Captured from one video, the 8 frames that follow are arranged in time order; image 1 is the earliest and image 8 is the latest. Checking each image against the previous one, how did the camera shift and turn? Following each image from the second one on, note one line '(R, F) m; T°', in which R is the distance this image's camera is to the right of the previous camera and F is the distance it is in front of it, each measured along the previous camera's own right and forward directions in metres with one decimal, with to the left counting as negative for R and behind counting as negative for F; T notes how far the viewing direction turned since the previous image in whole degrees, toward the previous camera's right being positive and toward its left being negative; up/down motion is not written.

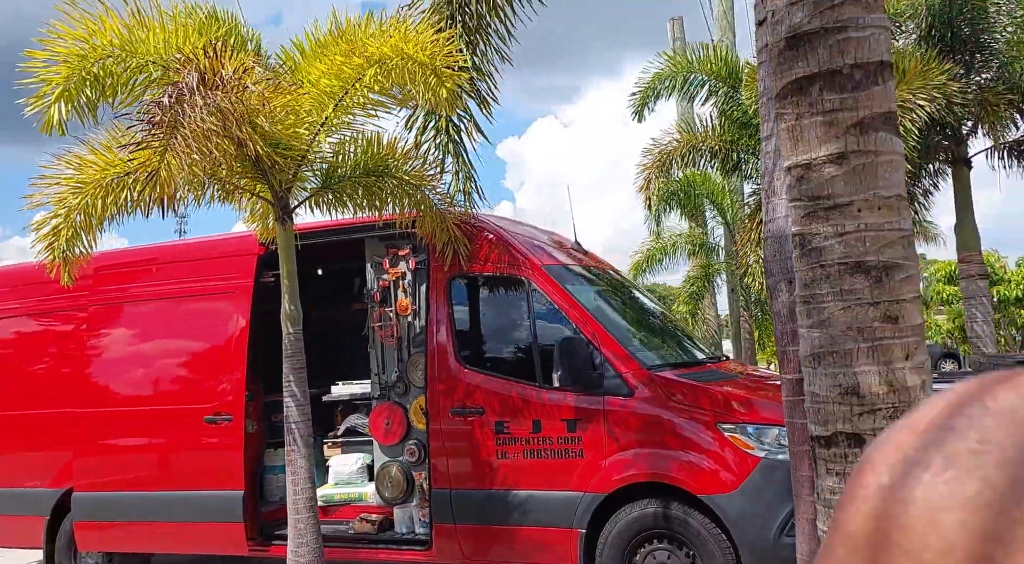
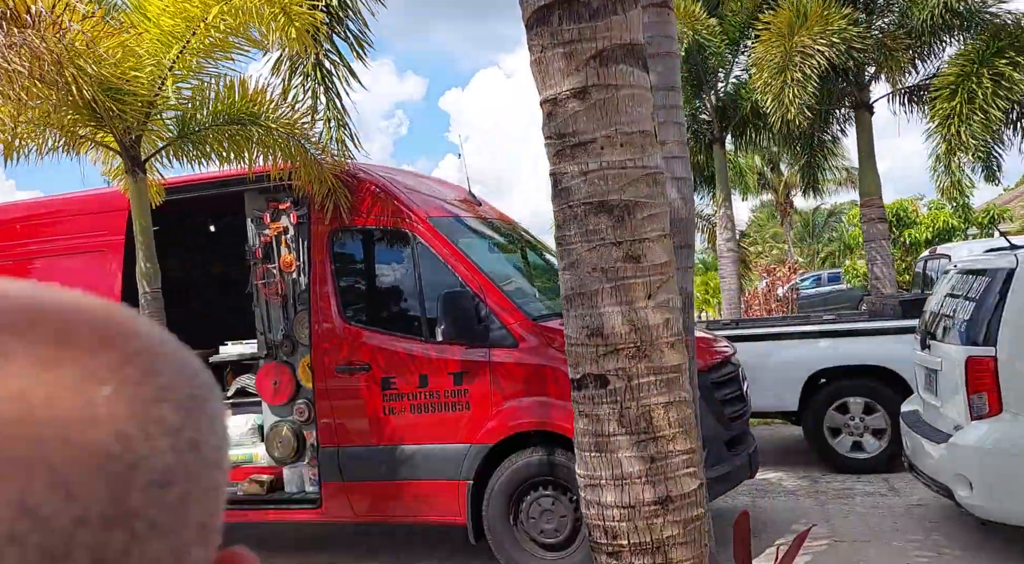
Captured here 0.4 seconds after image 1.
(+0.4, +0.1) m; +4°
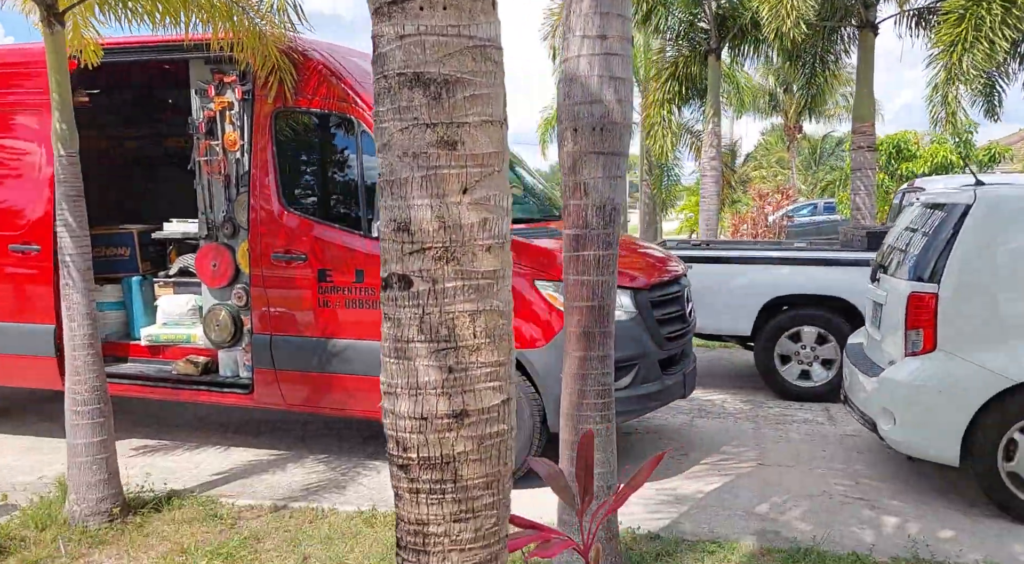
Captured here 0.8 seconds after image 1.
(+0.4, +0.2) m; 0°
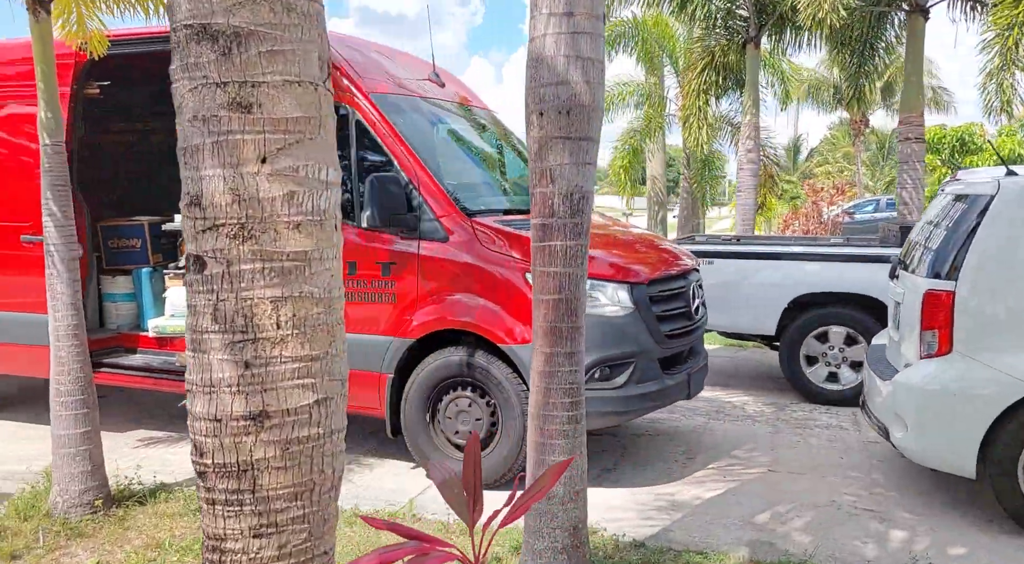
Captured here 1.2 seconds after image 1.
(+0.4, +0.2) m; -4°
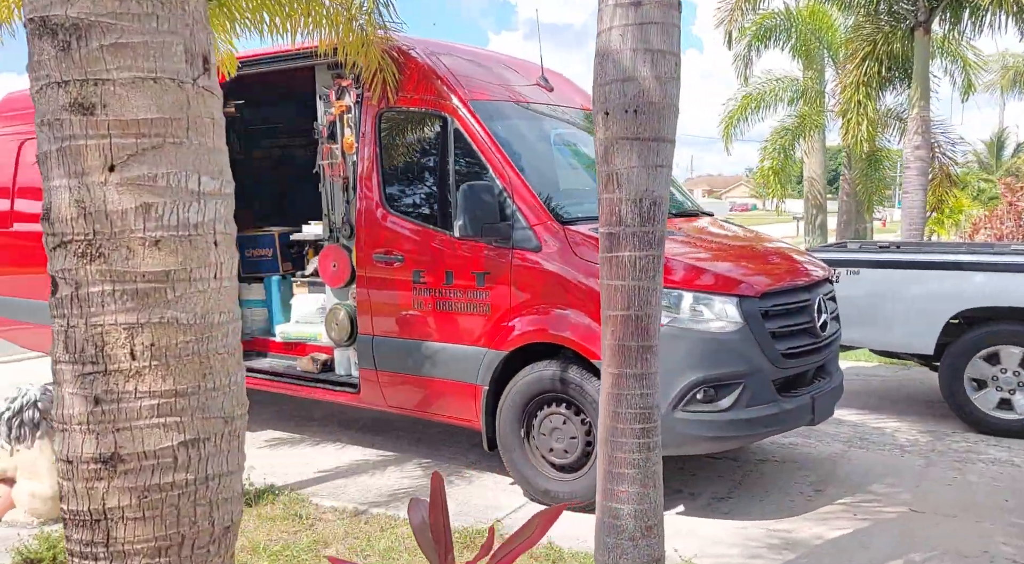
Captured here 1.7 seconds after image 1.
(+0.4, +0.3) m; -11°
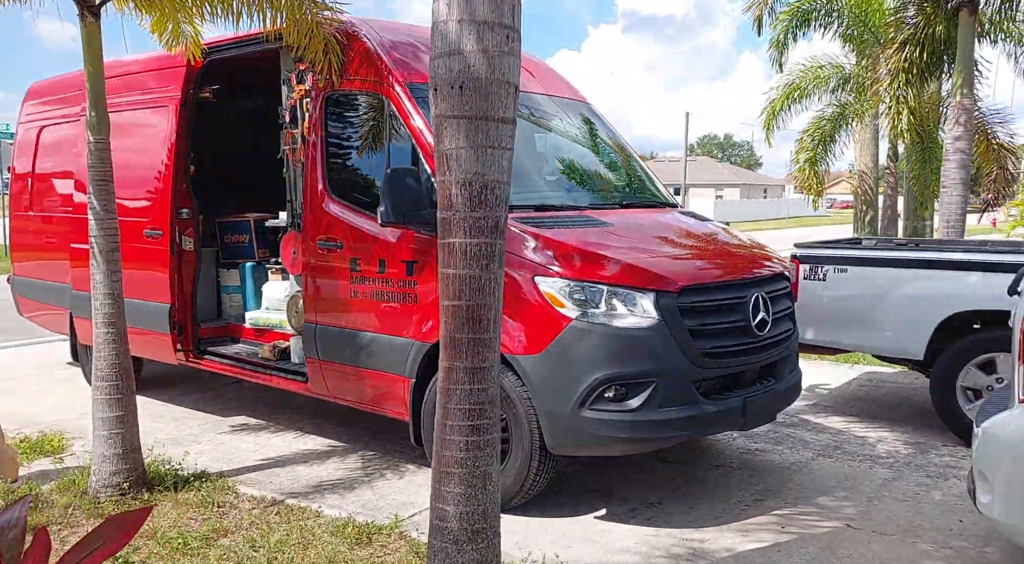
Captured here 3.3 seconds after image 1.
(+0.9, +0.2) m; -6°
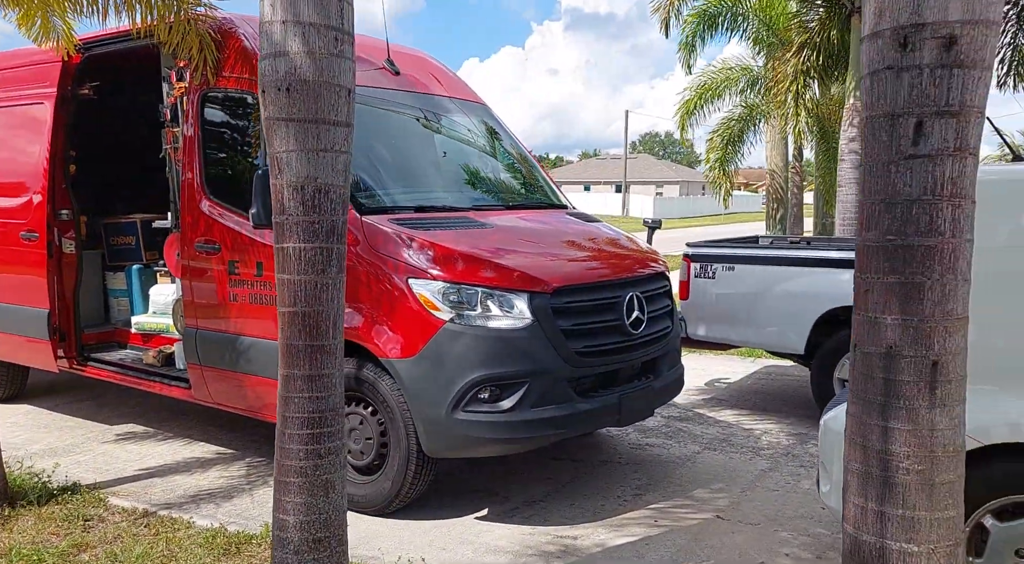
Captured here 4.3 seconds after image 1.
(+0.3, 0.0) m; +4°
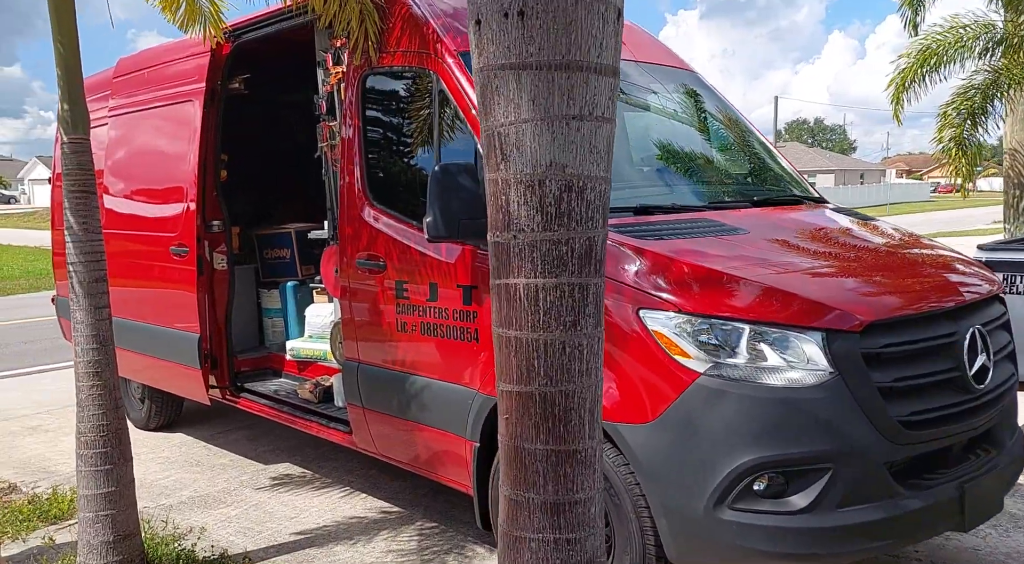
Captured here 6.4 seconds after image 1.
(-0.4, +1.2) m; -10°
